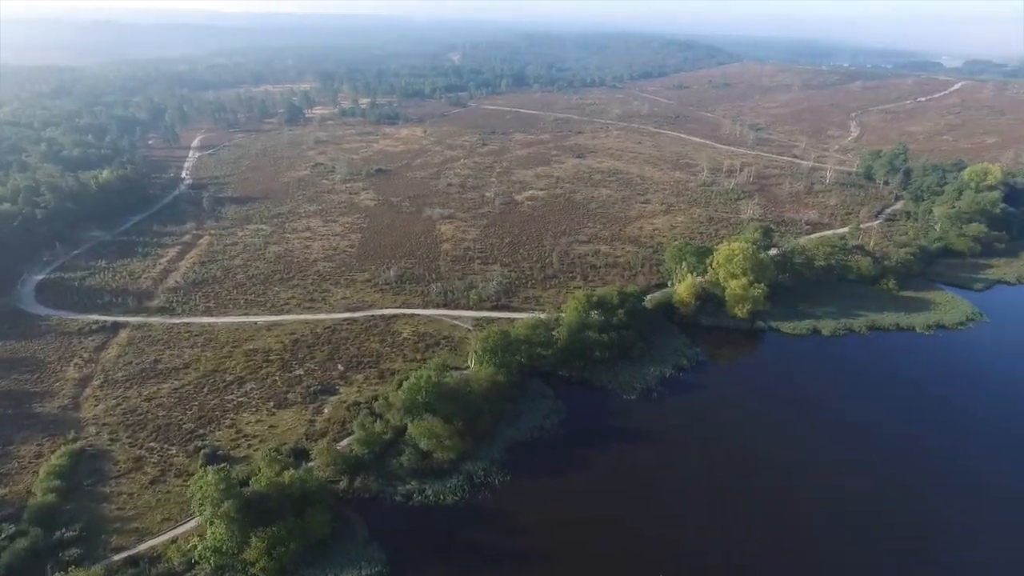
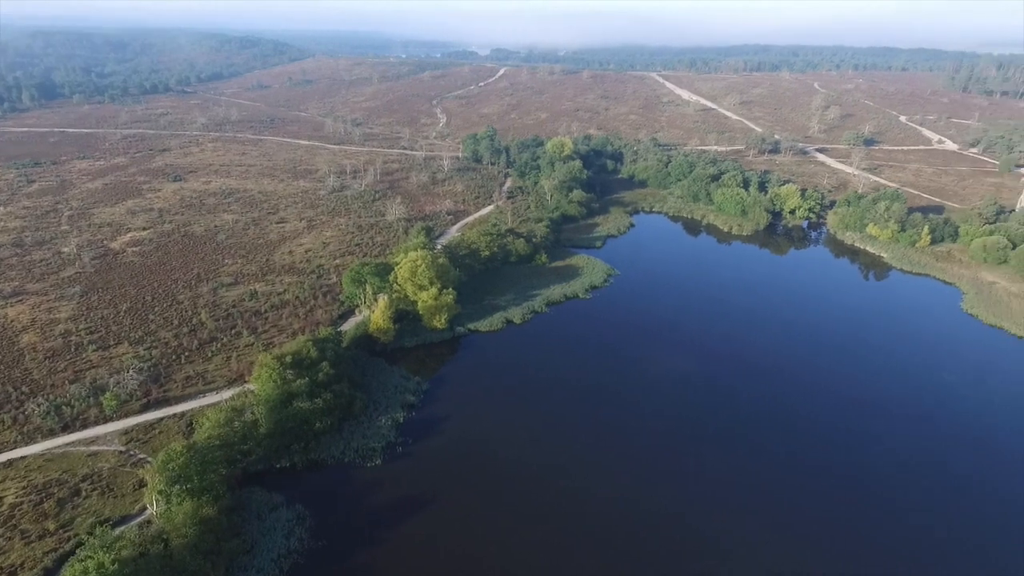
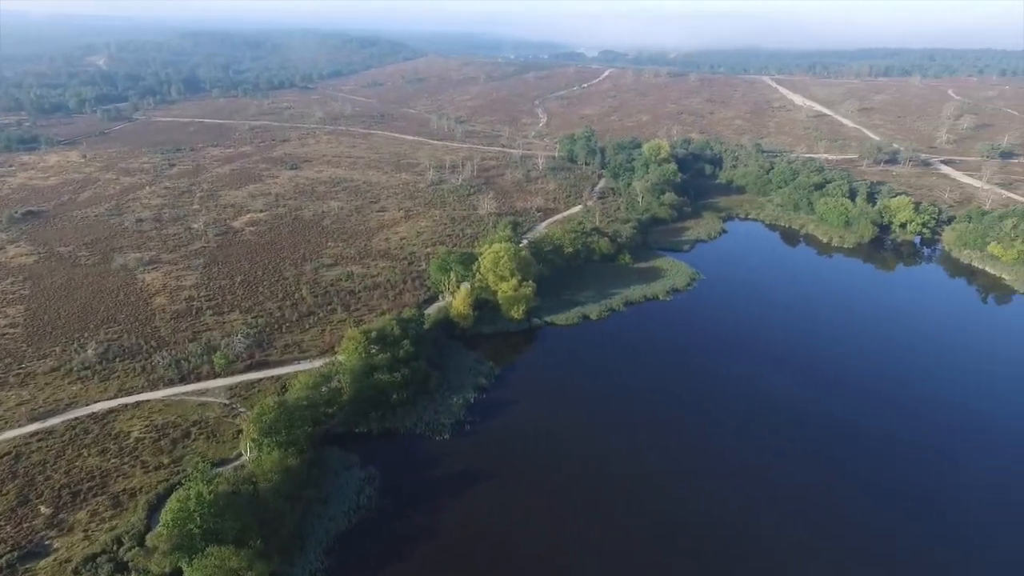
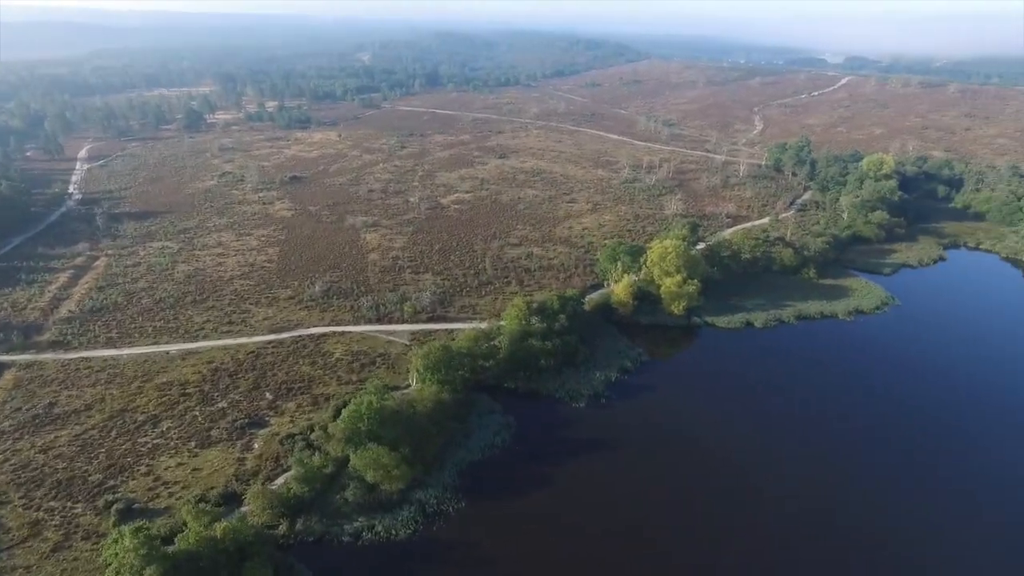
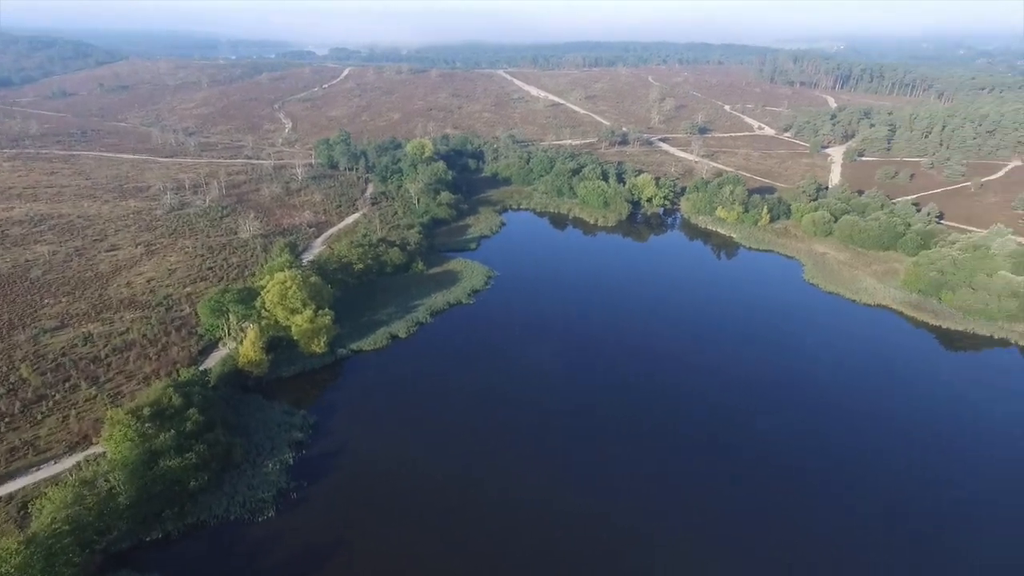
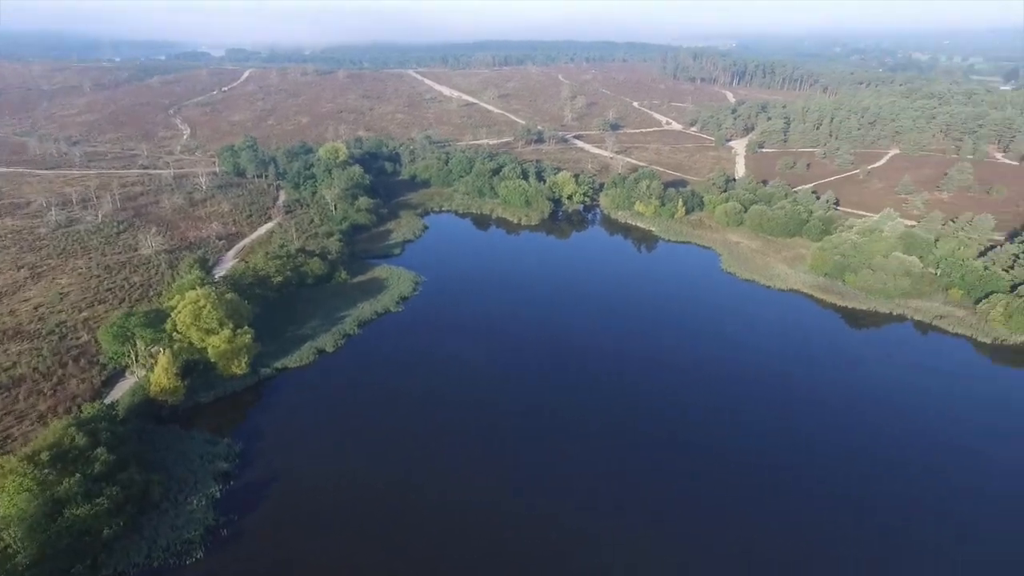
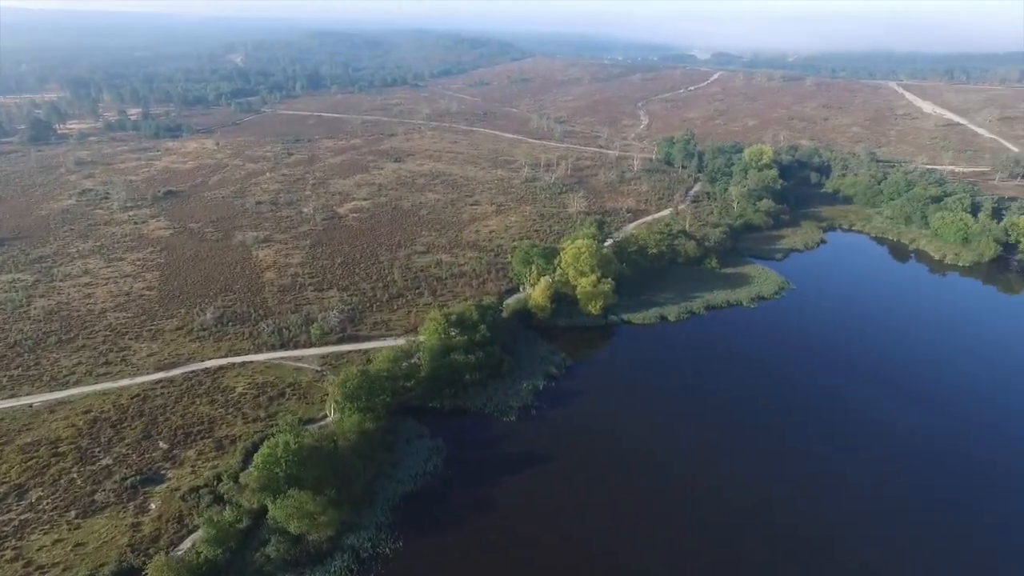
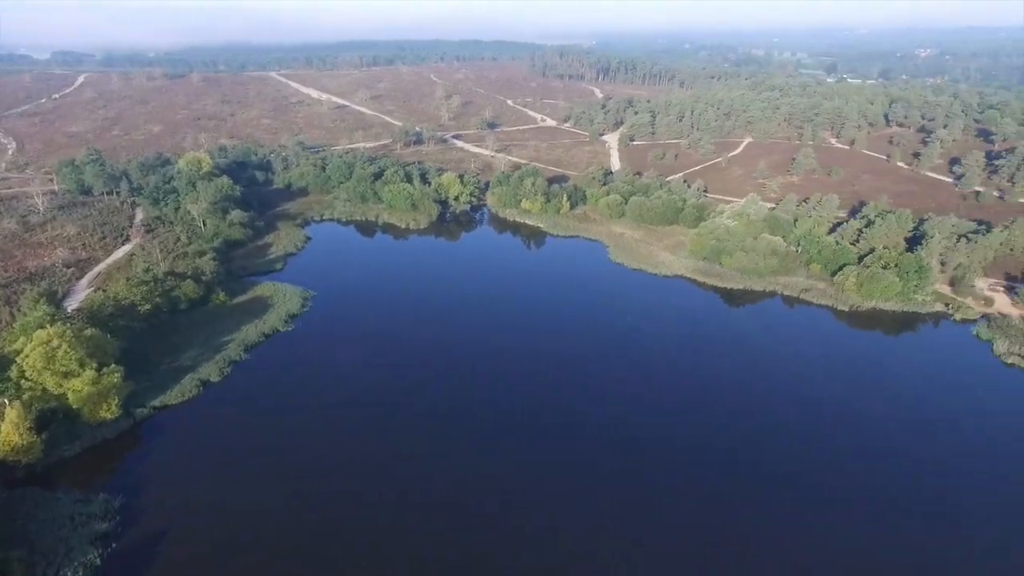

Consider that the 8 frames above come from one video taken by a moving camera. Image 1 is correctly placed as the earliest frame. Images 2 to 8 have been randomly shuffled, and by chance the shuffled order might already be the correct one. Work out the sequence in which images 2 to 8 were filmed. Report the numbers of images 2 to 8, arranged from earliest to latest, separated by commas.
4, 7, 3, 2, 5, 6, 8
